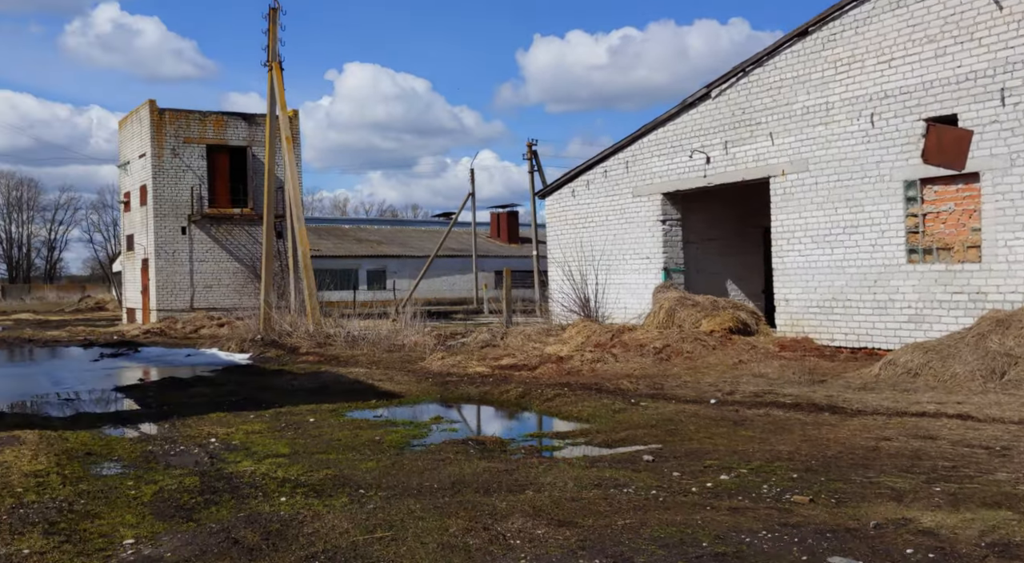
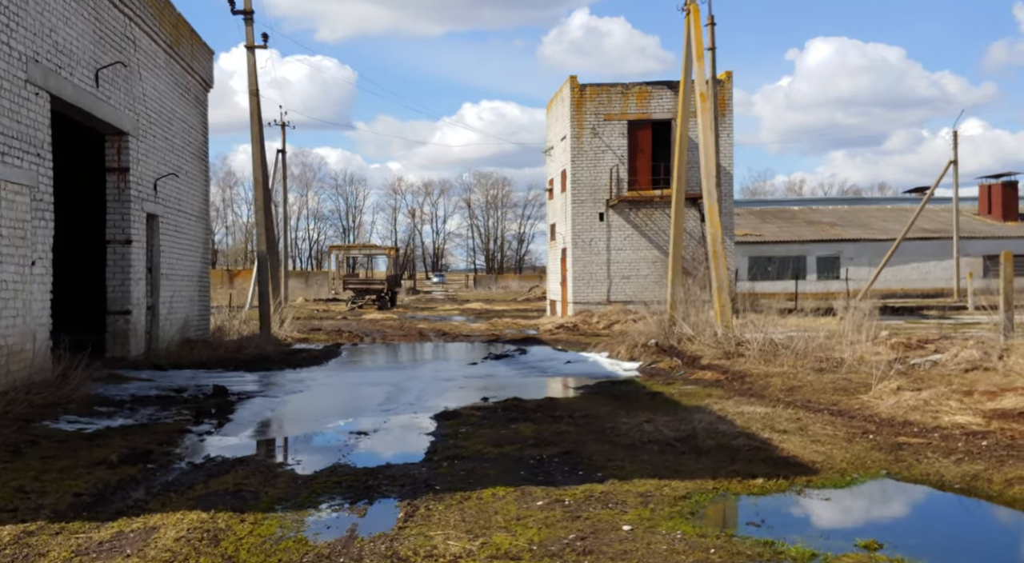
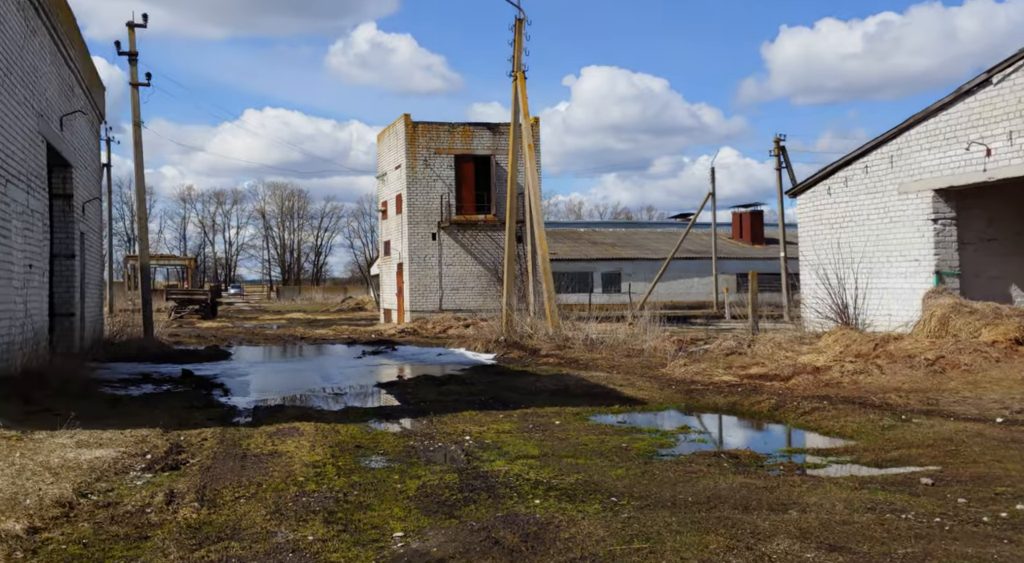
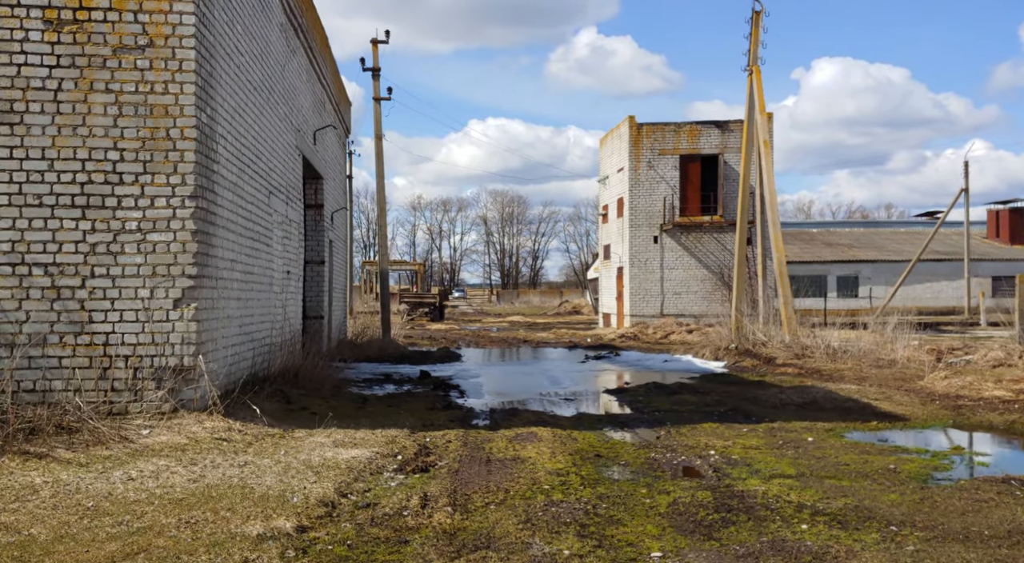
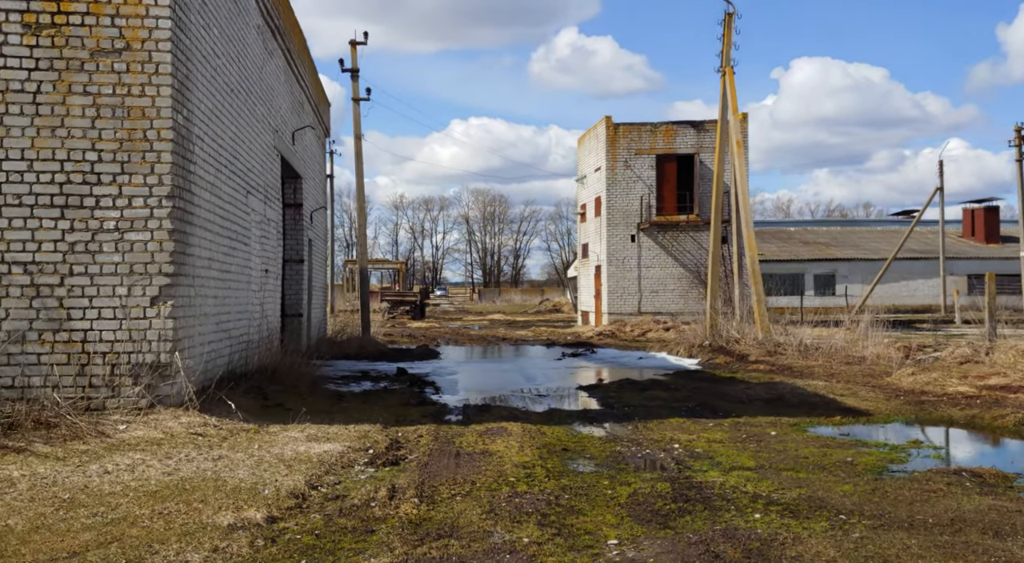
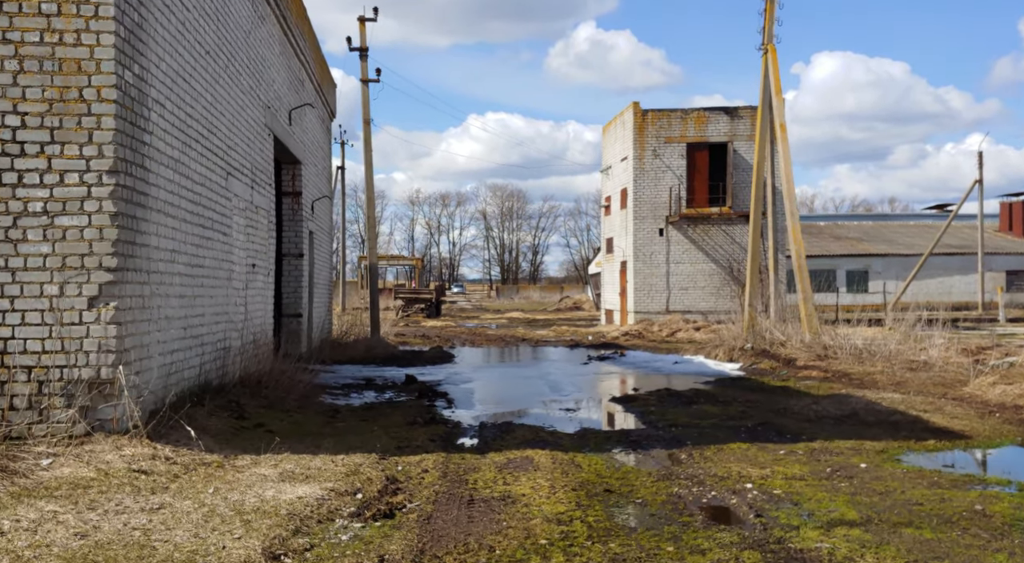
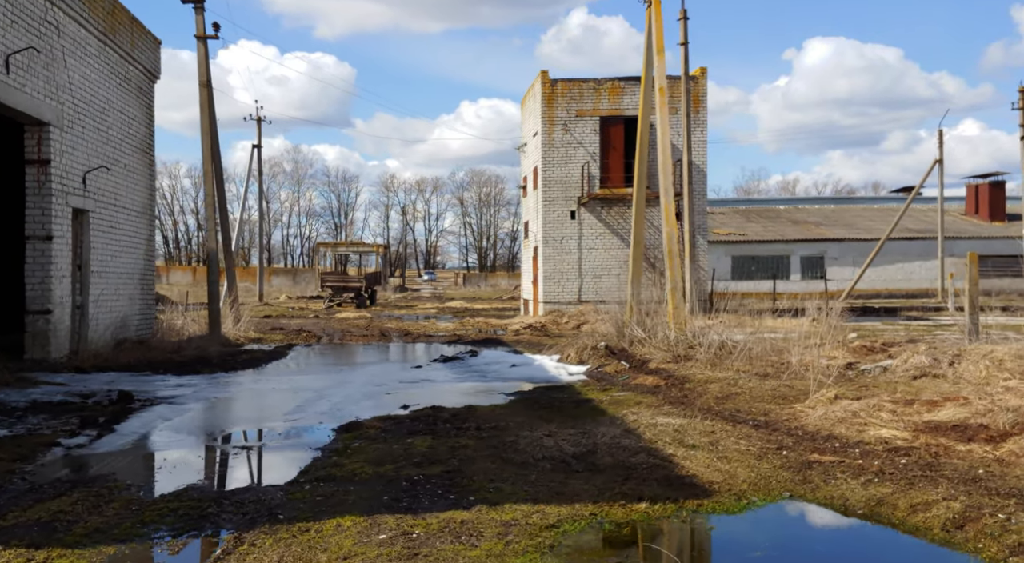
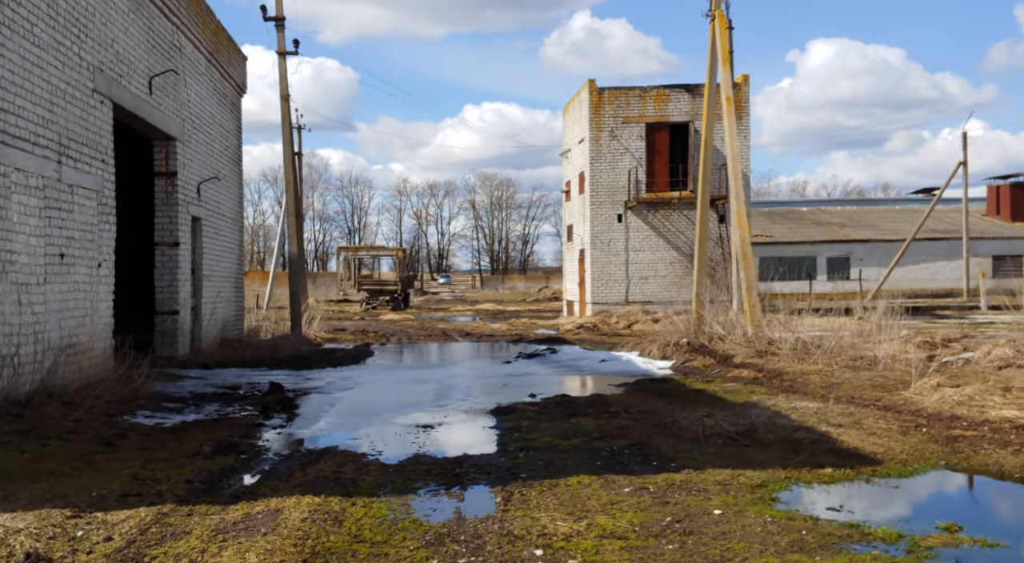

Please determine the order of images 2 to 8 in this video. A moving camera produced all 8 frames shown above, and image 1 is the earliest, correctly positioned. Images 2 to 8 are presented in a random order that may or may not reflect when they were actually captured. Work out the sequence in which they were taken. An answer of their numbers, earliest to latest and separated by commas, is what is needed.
3, 5, 4, 6, 8, 2, 7
